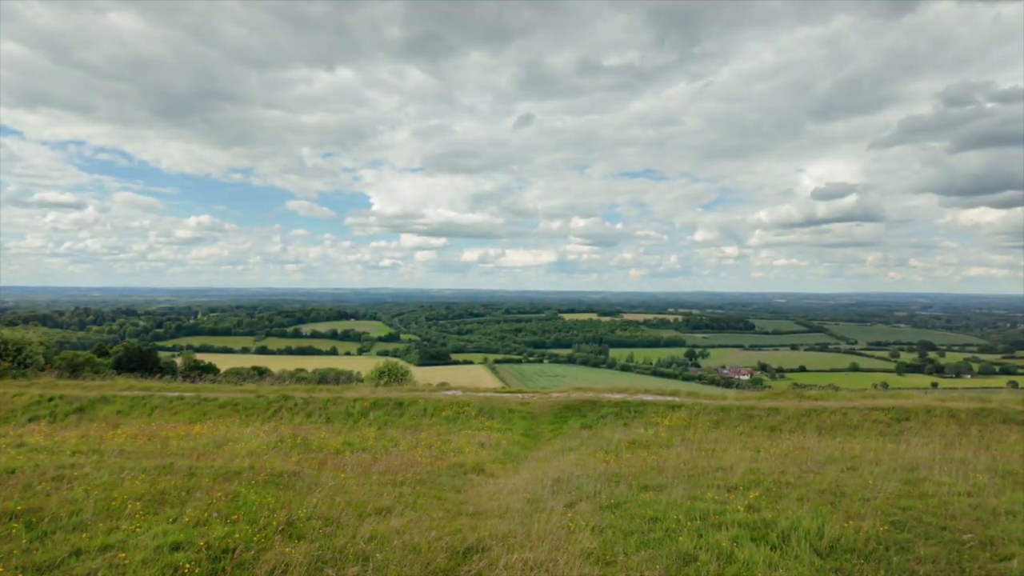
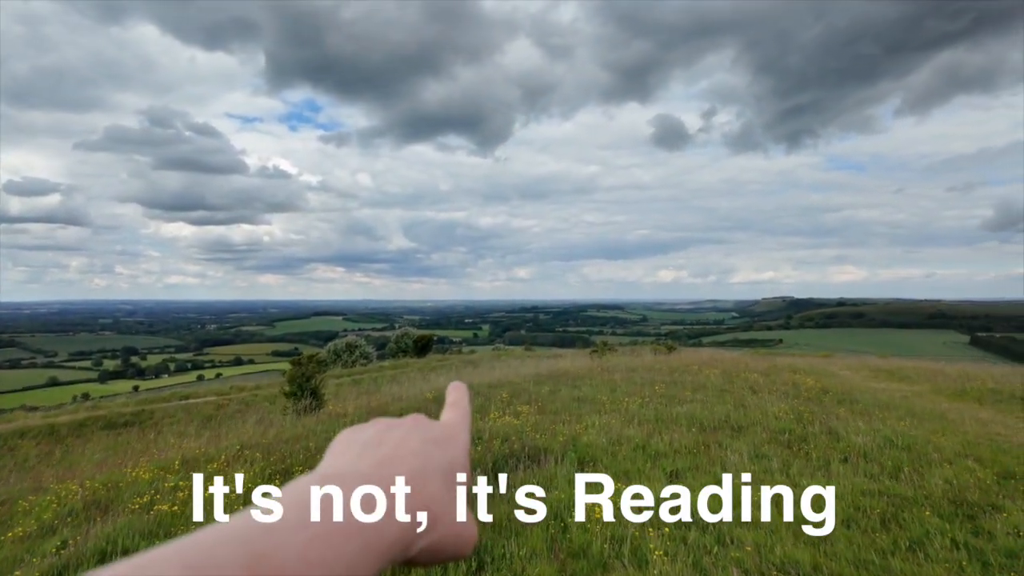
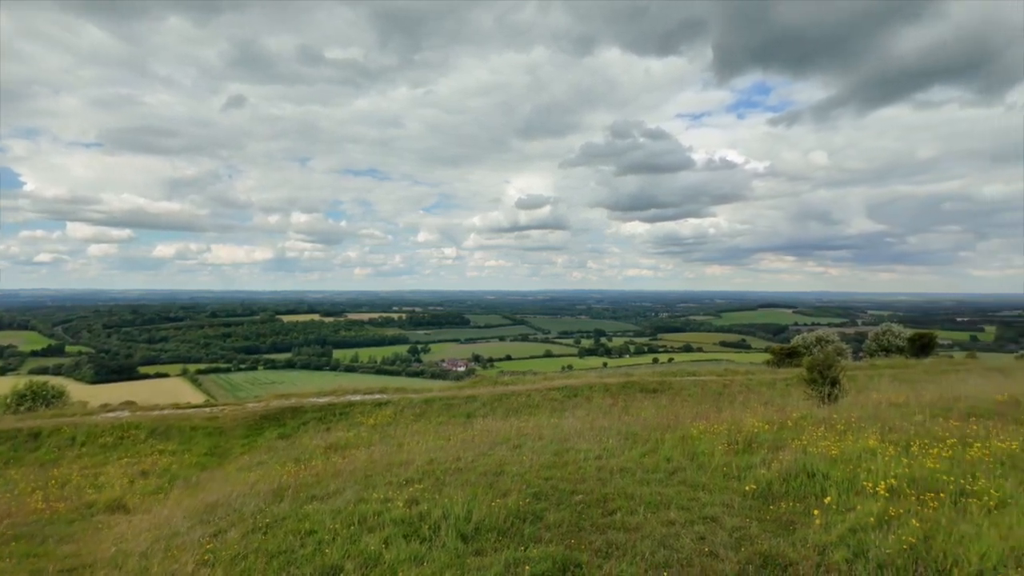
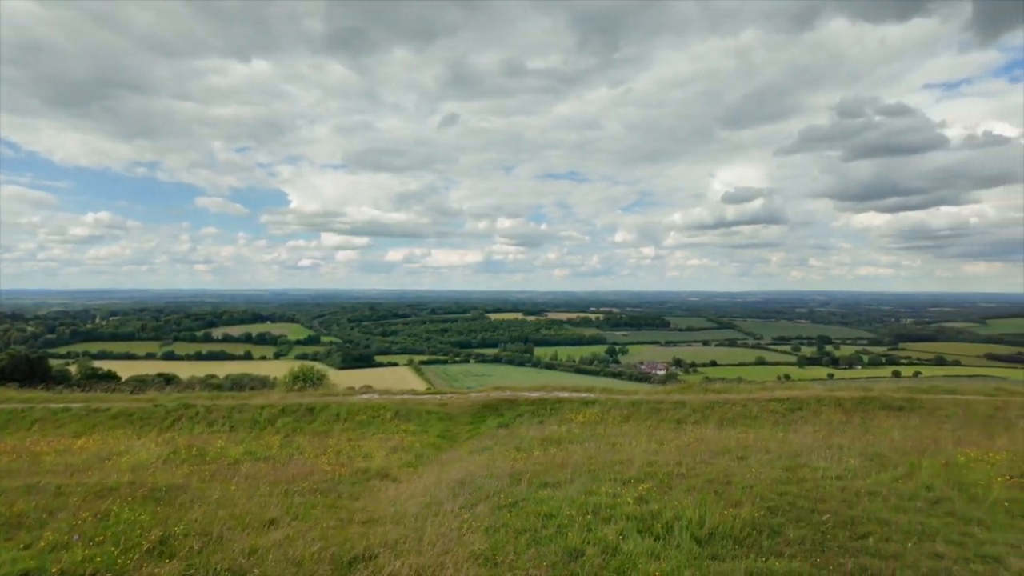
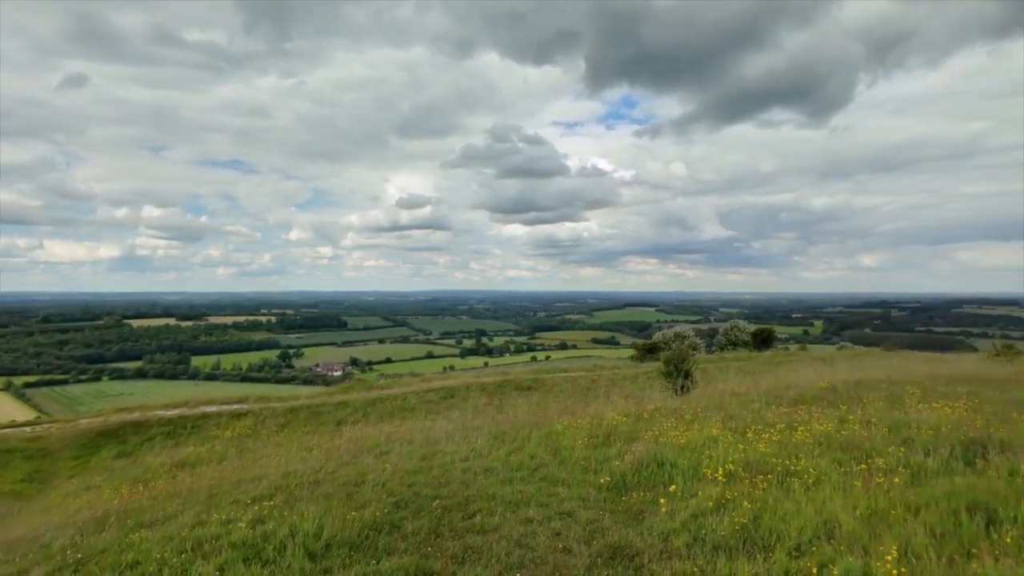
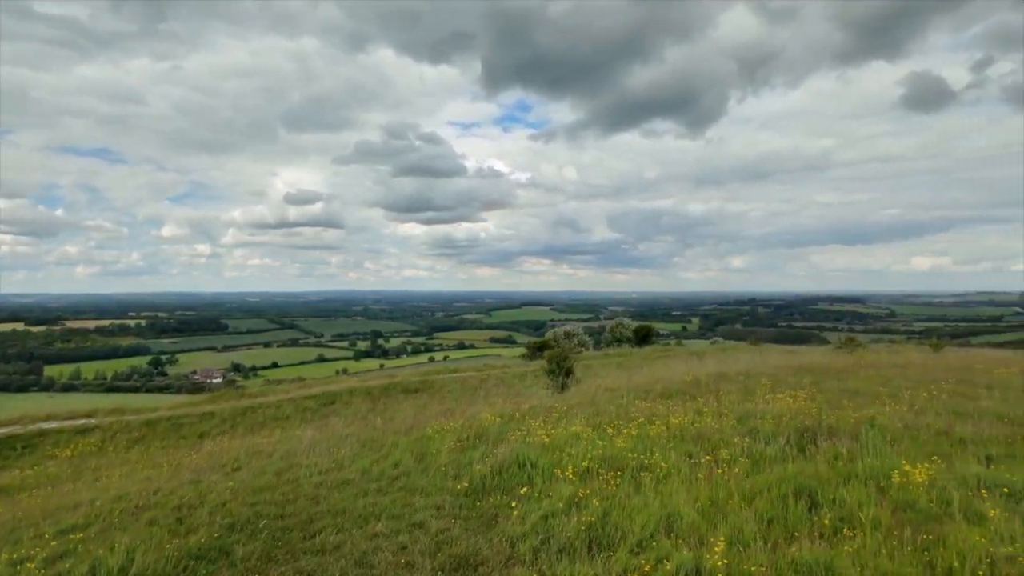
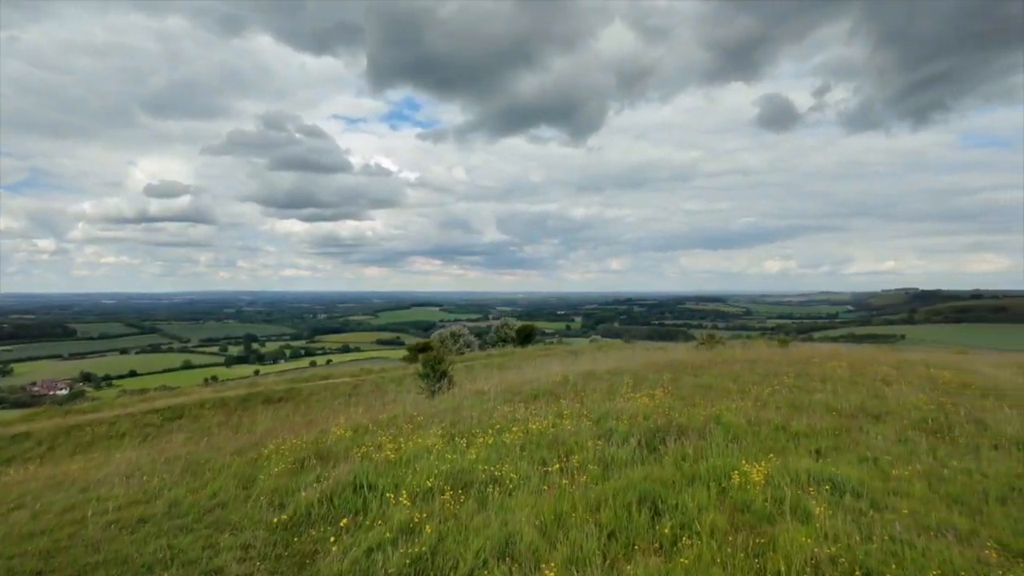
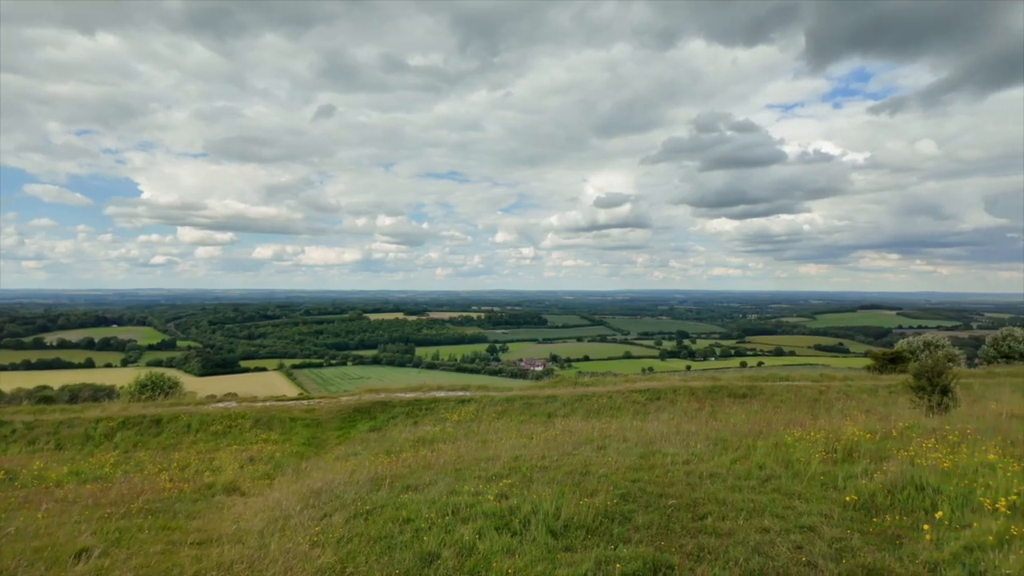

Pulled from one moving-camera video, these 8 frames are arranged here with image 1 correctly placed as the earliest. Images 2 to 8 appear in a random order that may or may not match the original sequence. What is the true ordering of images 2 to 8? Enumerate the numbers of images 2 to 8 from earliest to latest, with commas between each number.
4, 8, 3, 5, 6, 7, 2
